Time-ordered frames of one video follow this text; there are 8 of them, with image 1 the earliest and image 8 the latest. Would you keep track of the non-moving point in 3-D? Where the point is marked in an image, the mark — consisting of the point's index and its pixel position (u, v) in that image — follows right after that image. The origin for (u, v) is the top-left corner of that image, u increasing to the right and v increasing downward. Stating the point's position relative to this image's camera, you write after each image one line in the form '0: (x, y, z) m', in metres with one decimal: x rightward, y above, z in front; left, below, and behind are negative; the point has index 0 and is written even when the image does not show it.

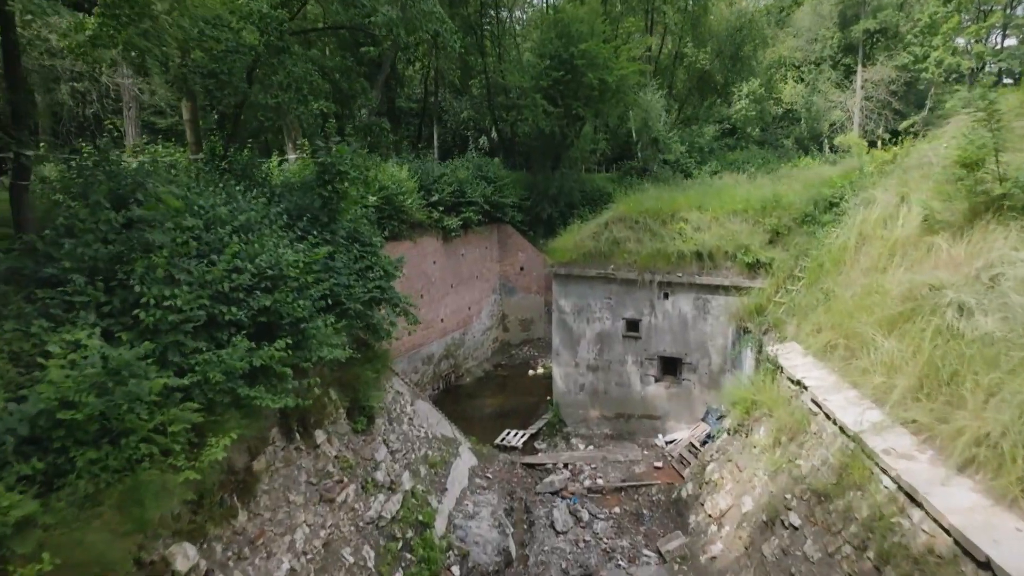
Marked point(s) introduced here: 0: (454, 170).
0: (-1.3, +2.7, +15.9) m
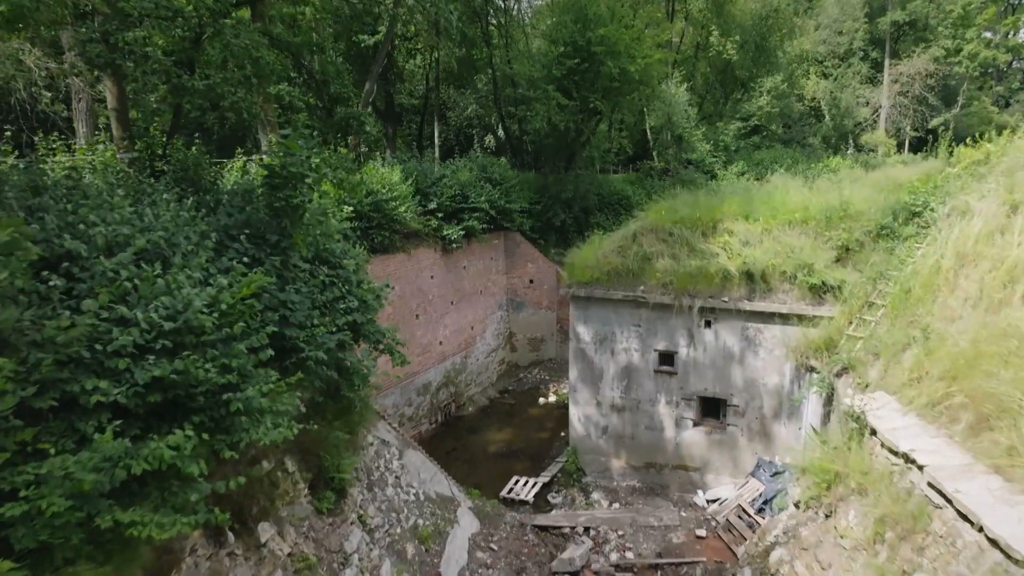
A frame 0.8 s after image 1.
0: (-1.2, +2.3, +14.1) m
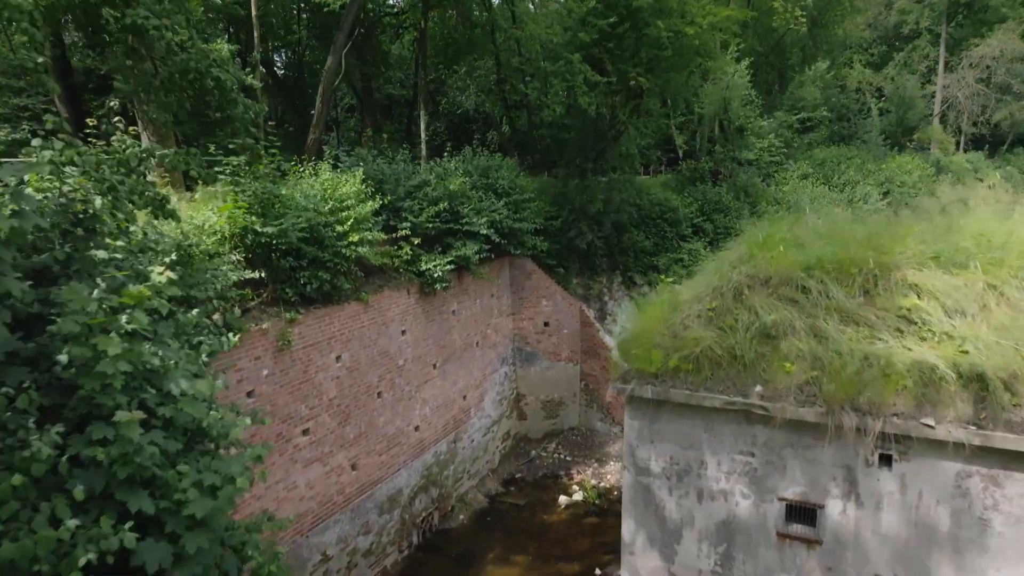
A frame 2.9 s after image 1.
0: (-1.0, +1.6, +10.0) m
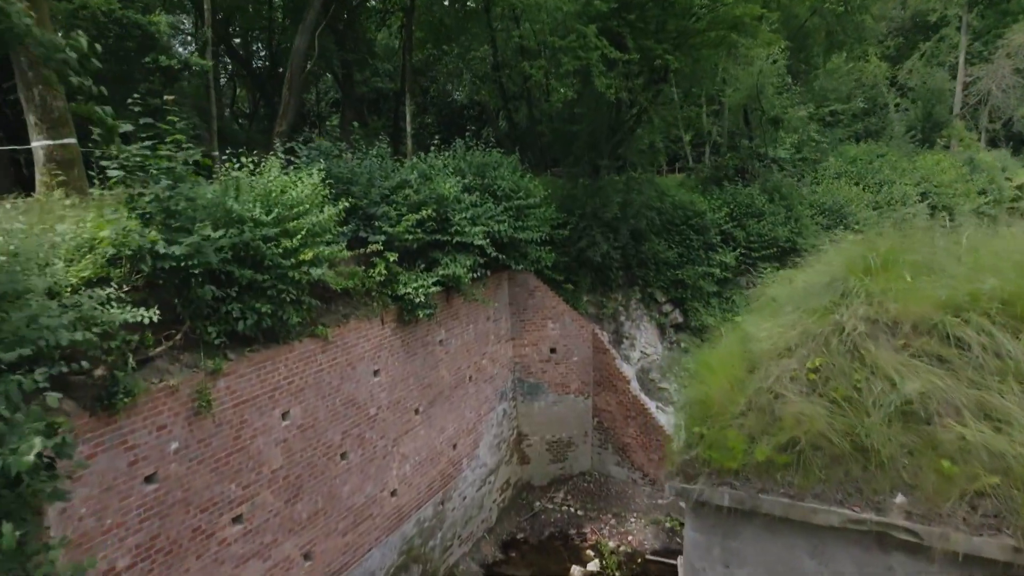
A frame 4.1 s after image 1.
0: (-1.0, +1.3, +8.1) m
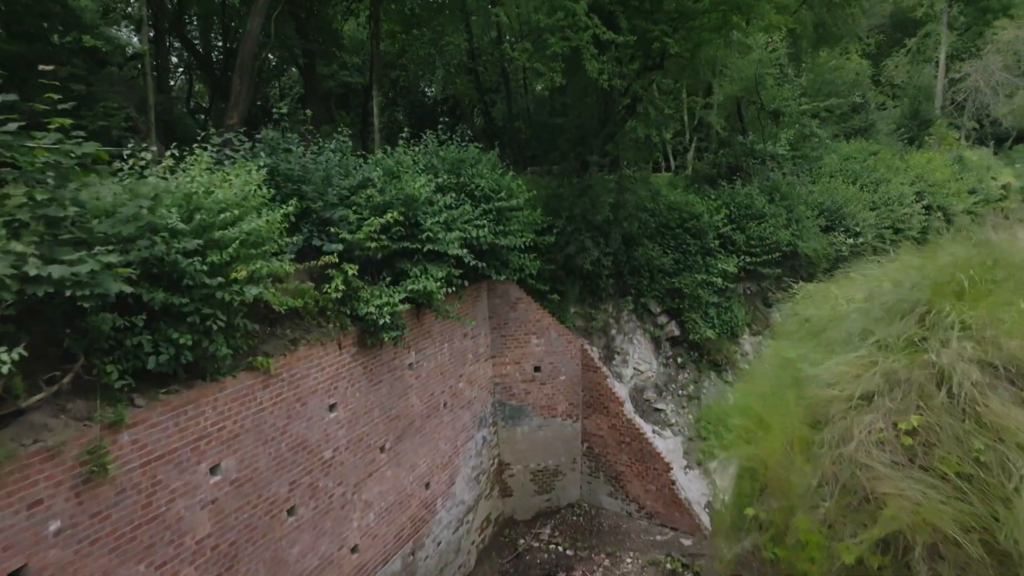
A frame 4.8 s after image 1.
0: (-1.2, +1.2, +7.0) m
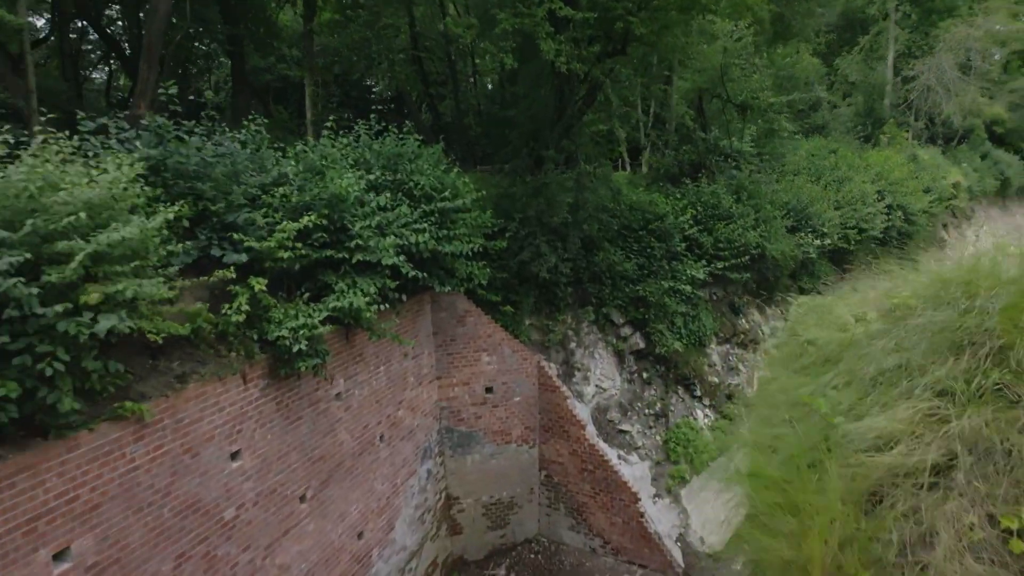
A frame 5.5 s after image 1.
0: (-1.7, +1.0, +6.0) m
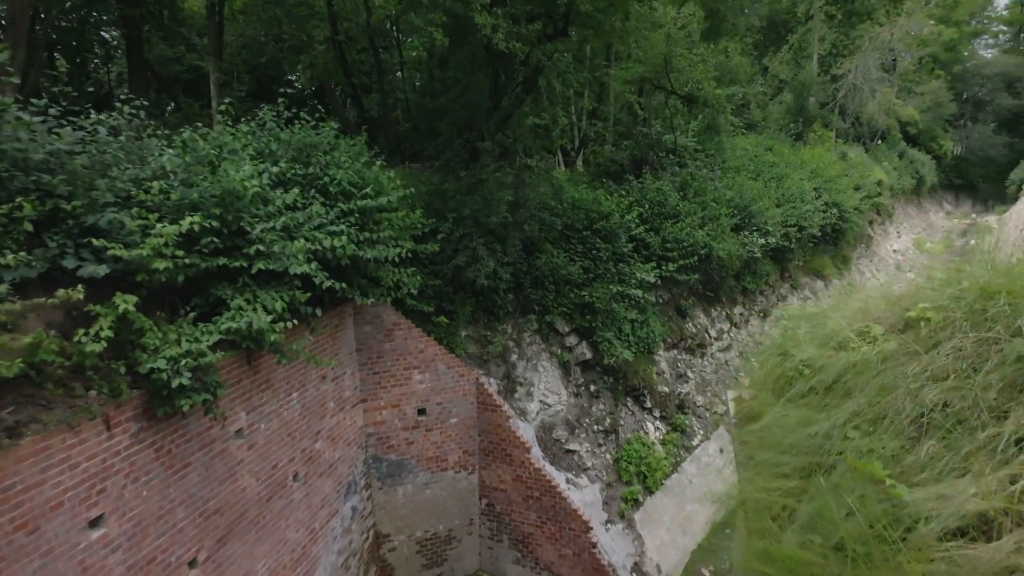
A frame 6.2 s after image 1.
0: (-2.2, +0.9, +5.0) m
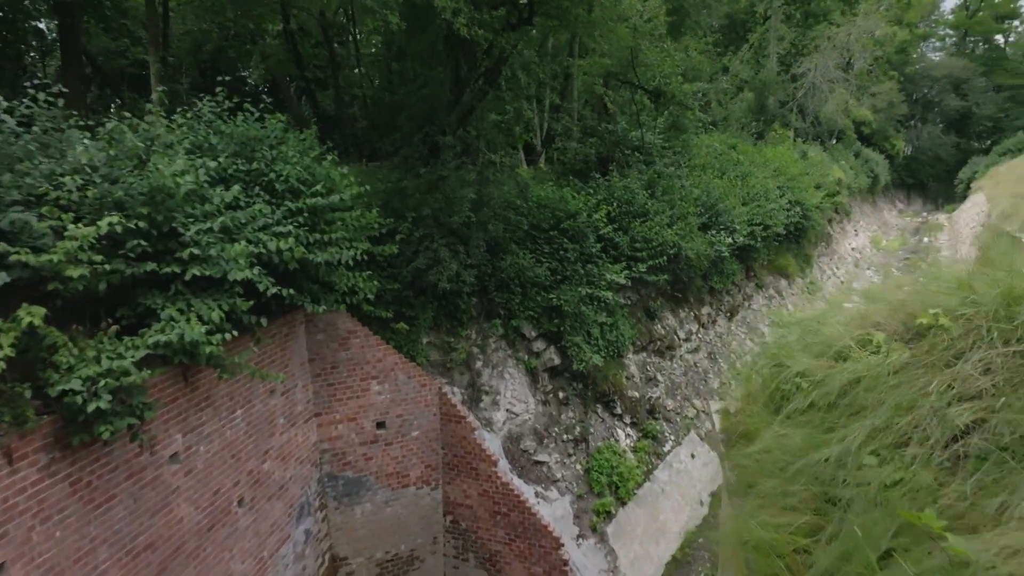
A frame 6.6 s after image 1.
0: (-2.4, +0.9, +4.4) m
